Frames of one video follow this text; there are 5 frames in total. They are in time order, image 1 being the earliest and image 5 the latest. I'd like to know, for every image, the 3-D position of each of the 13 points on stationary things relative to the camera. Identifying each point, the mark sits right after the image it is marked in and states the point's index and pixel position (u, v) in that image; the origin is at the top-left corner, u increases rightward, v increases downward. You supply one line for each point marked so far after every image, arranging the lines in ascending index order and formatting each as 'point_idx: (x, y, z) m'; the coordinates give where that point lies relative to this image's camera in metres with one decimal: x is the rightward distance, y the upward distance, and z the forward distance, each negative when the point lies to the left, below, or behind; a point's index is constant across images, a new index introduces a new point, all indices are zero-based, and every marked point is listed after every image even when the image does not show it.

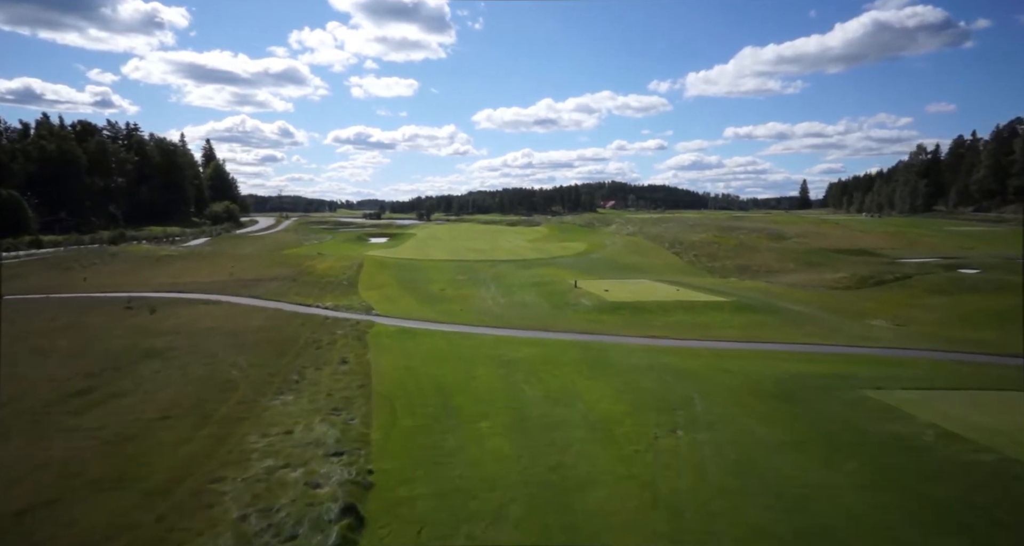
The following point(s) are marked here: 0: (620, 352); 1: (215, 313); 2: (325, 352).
0: (+2.6, -2.0, +14.4) m
1: (-10.0, -1.4, +19.7) m
2: (-4.5, -2.0, +14.1) m
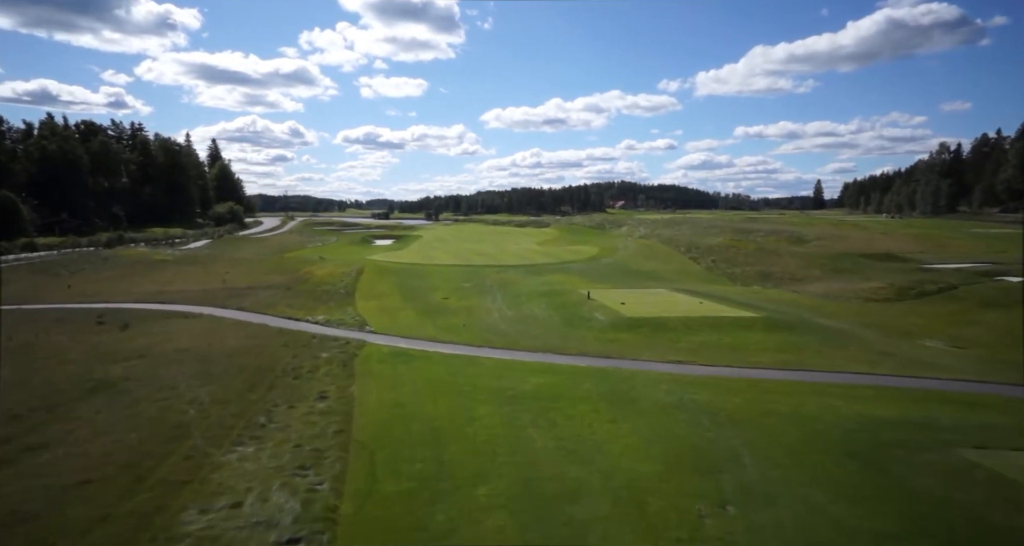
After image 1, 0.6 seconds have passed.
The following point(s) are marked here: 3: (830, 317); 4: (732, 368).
0: (+2.8, -2.4, +12.4) m
1: (-9.8, -1.7, +18.0) m
2: (-4.4, -2.3, +12.2) m
3: (+10.8, -1.5, +19.7) m
4: (+5.3, -2.2, +13.9) m
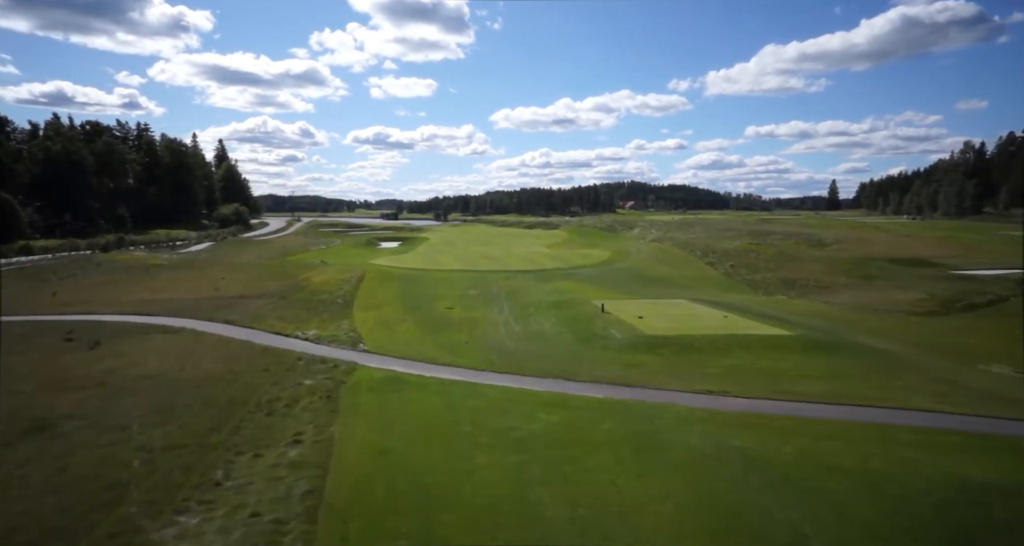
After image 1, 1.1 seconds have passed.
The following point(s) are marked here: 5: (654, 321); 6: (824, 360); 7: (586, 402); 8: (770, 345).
0: (+2.9, -2.7, +10.6) m
1: (-9.6, -2.1, +16.4) m
2: (-4.3, -2.7, +10.5) m
3: (+11.0, -1.9, +17.8) m
4: (+5.4, -2.6, +12.1) m
5: (+4.8, -1.6, +19.7) m
6: (+8.0, -2.2, +14.9) m
7: (+1.5, -2.7, +12.0) m
8: (+7.1, -2.0, +16.1) m
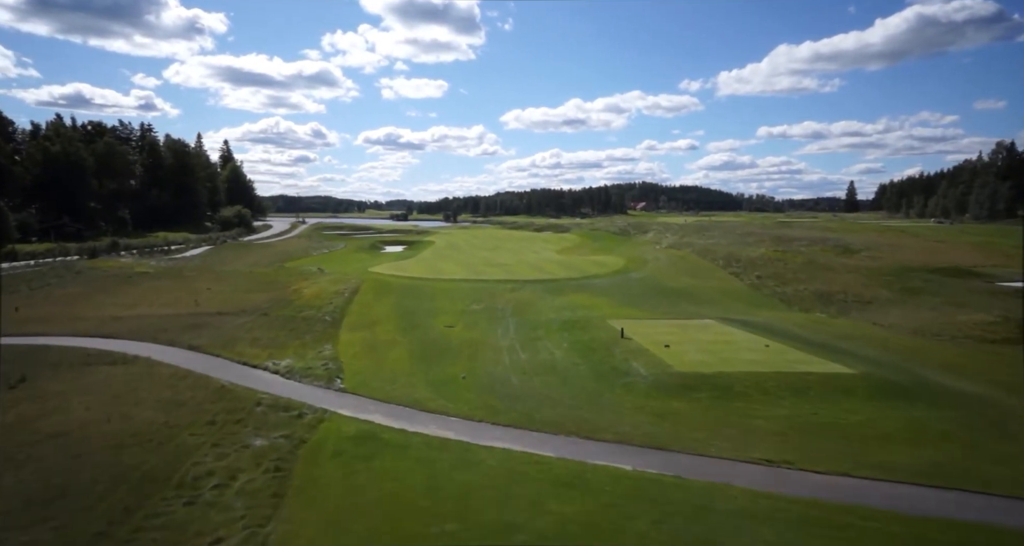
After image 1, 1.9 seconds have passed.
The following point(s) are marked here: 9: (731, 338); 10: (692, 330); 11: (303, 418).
0: (+2.9, -3.3, +7.8) m
1: (-9.5, -2.7, +13.8) m
2: (-4.3, -3.3, +7.9) m
3: (+11.1, -2.5, +14.8) m
4: (+5.4, -3.3, +9.2) m
5: (+5.0, -2.2, +16.9) m
6: (+8.0, -2.8, +12.0) m
7: (+1.6, -3.3, +9.2) m
8: (+7.2, -2.6, +13.2) m
9: (+6.9, -2.1, +18.5) m
10: (+6.2, -2.0, +19.9) m
11: (-4.3, -2.9, +12.0) m
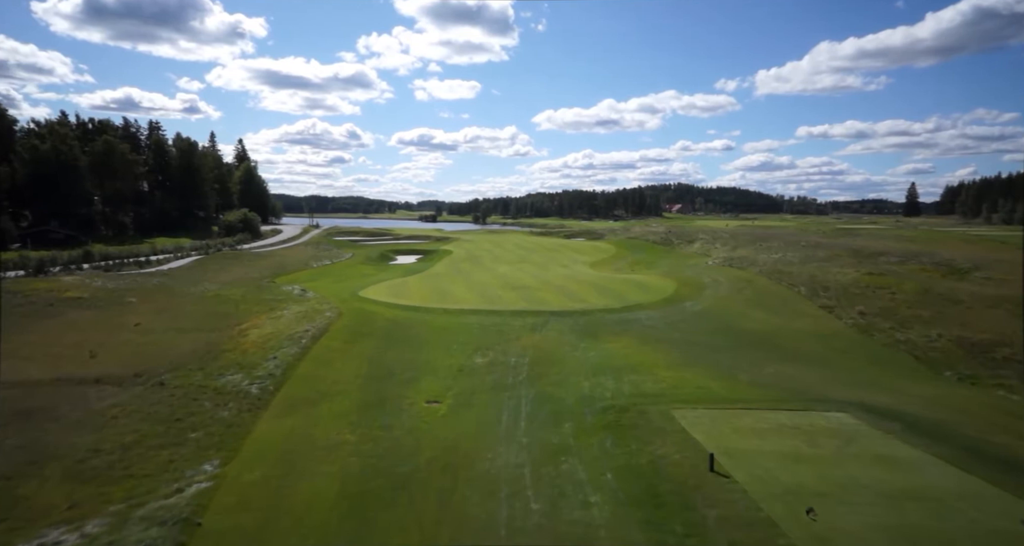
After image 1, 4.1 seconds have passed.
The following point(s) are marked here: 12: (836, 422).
0: (+2.4, -4.8, -0.5) m
1: (-9.7, -4.0, +6.1) m
2: (-4.8, -4.7, -0.1) m
3: (+11.0, -4.1, +6.1) m
4: (+5.0, -4.7, +0.8) m
5: (+4.9, -3.7, +8.5) m
6: (+7.7, -4.3, +3.4) m
7: (+1.1, -4.7, +1.0) m
8: (+7.0, -4.1, +4.7) m
9: (+7.0, -3.6, +10.0) m
10: (+6.4, -3.5, +11.4) m
11: (-4.6, -4.3, +4.1) m
12: (+7.3, -3.4, +13.0) m
